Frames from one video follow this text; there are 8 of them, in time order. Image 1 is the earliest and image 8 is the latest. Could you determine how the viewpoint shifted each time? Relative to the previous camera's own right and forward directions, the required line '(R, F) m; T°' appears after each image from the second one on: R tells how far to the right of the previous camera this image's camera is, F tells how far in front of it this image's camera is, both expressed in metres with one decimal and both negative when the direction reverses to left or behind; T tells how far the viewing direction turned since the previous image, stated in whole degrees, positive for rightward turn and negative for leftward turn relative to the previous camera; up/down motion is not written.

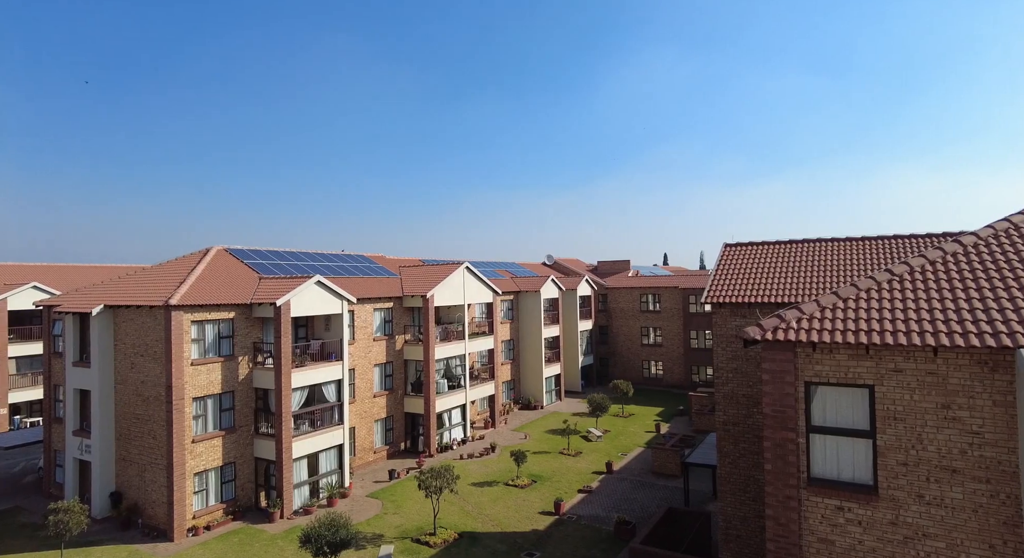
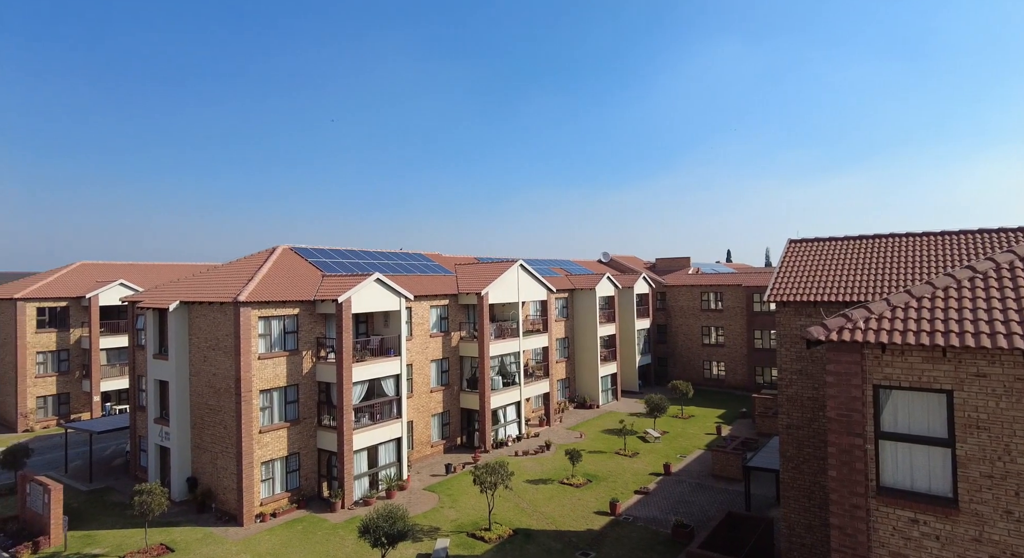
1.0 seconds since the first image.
(0.0, +0.1) m; -5°
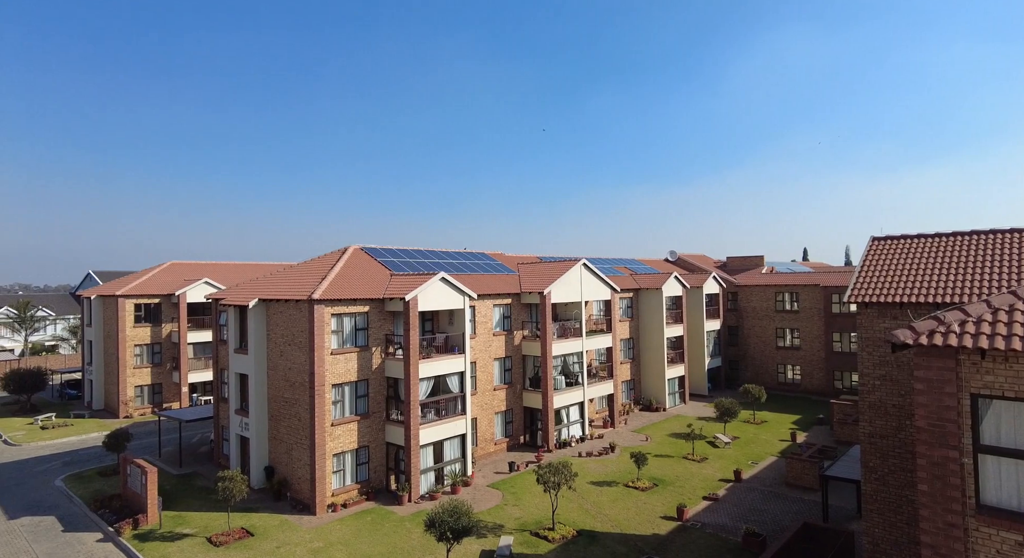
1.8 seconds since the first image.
(0.0, +0.2) m; -5°
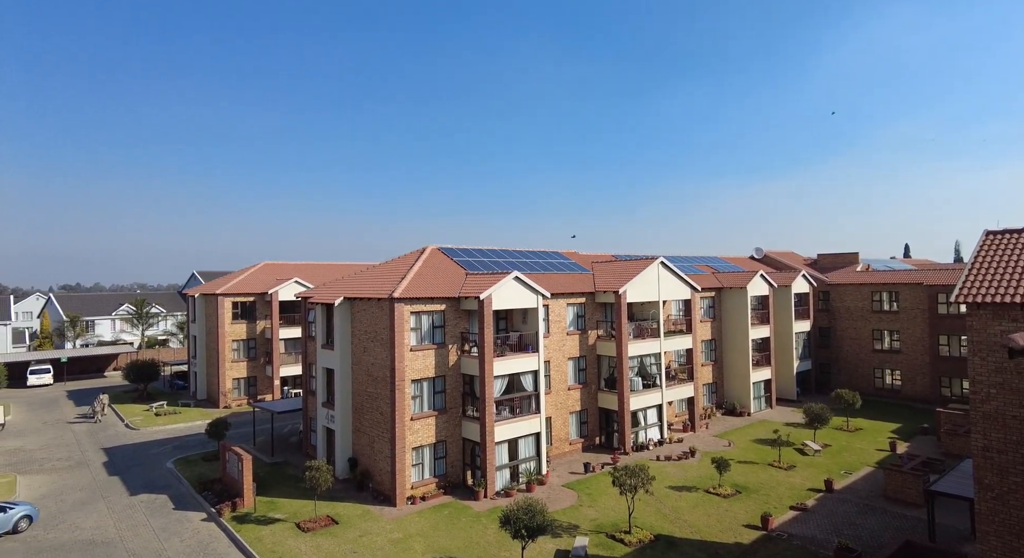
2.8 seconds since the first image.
(0.0, +0.3) m; -6°
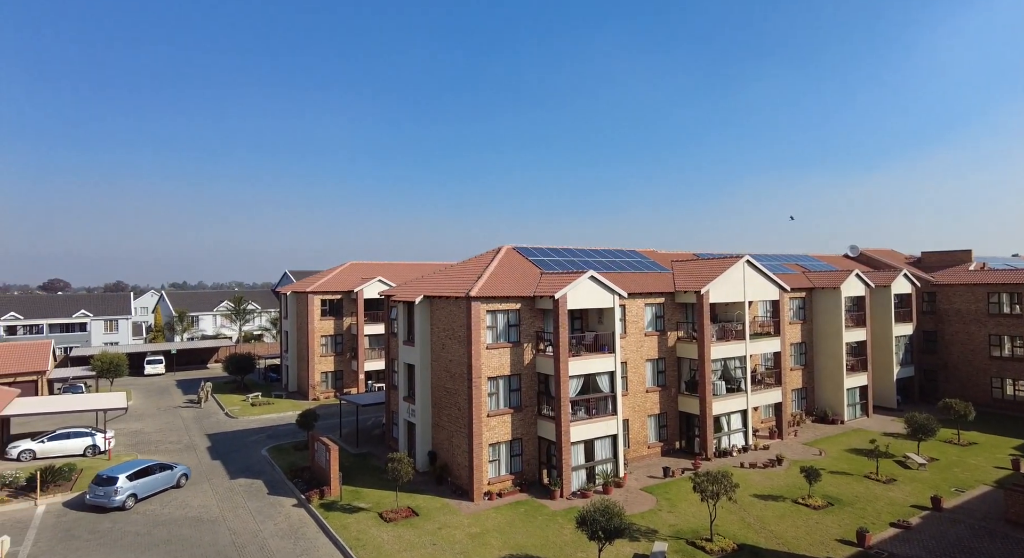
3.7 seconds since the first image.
(0.0, +0.4) m; -6°
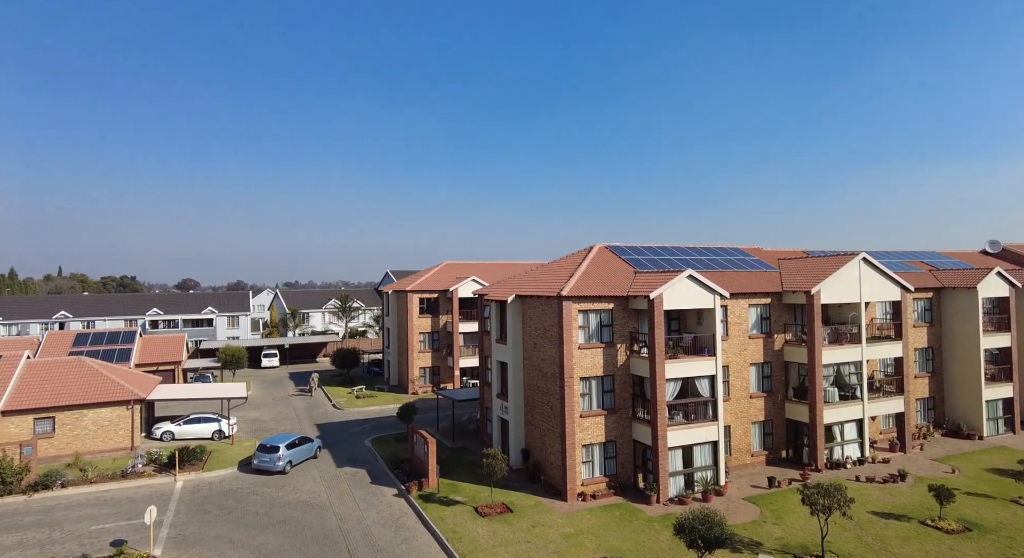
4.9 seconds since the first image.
(-0.1, +0.8) m; -8°
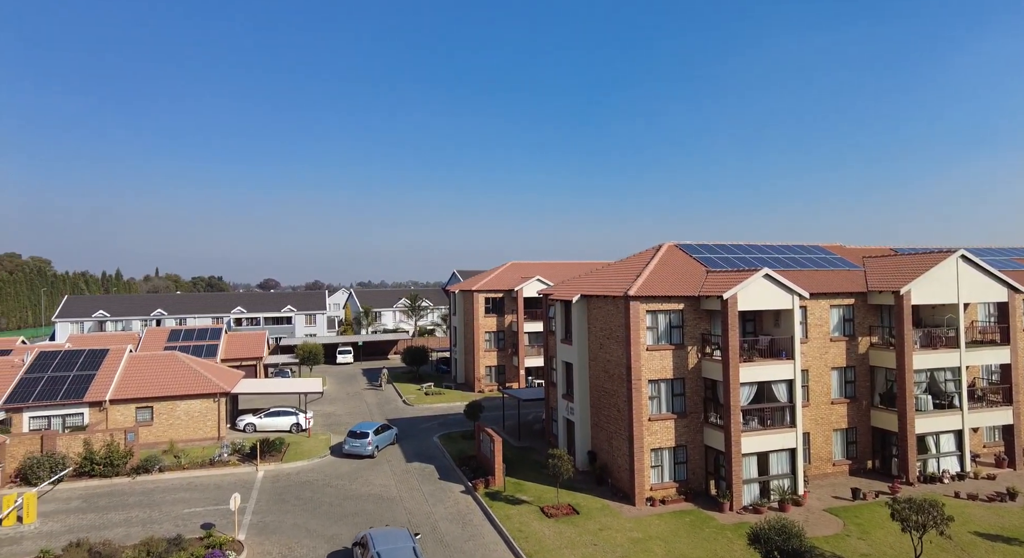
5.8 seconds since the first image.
(-0.1, +1.0) m; -6°
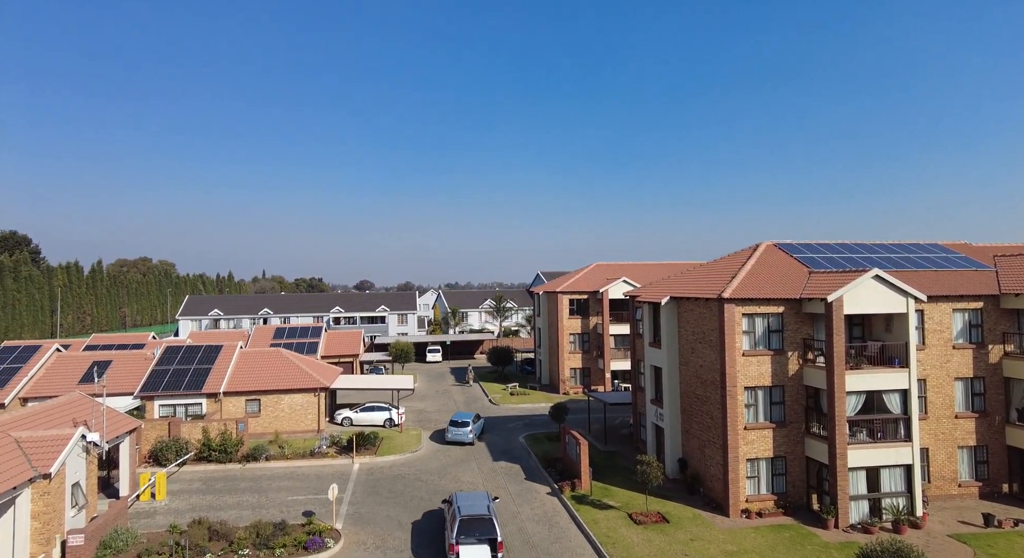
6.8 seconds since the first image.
(-0.2, +1.9) m; -7°
